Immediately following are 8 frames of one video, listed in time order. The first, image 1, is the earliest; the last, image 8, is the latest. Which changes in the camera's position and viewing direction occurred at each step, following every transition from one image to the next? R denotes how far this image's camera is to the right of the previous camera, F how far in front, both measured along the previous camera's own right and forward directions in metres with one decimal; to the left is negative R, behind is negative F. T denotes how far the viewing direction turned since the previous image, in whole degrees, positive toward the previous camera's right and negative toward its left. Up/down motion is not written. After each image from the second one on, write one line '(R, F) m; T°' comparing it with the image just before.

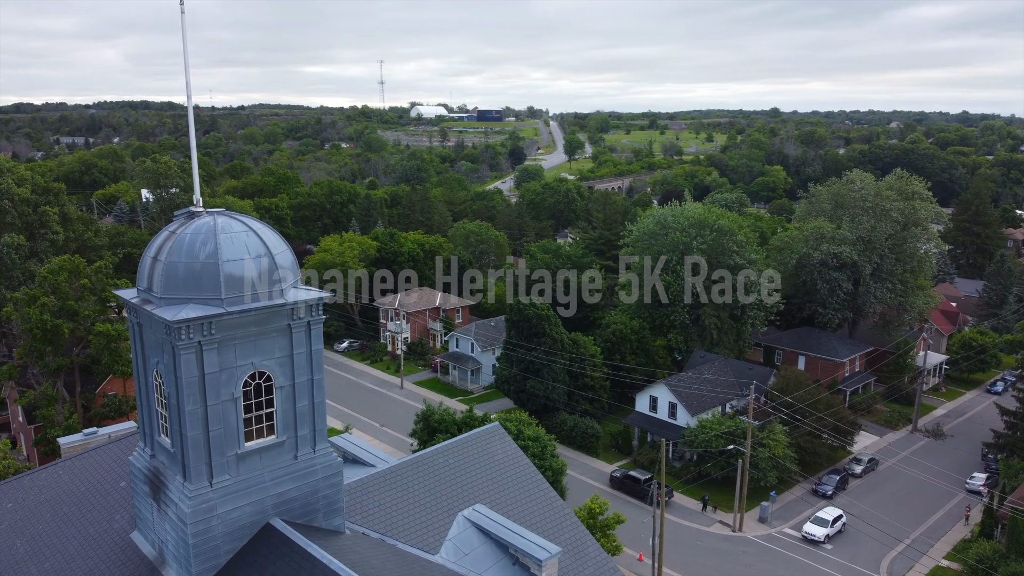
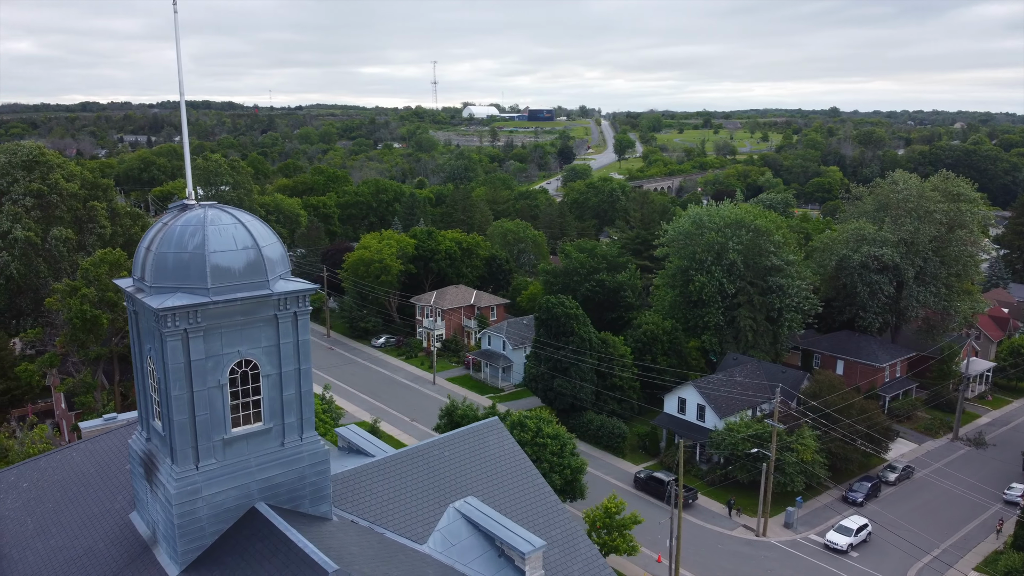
(+1.0, -0.1) m; -4°
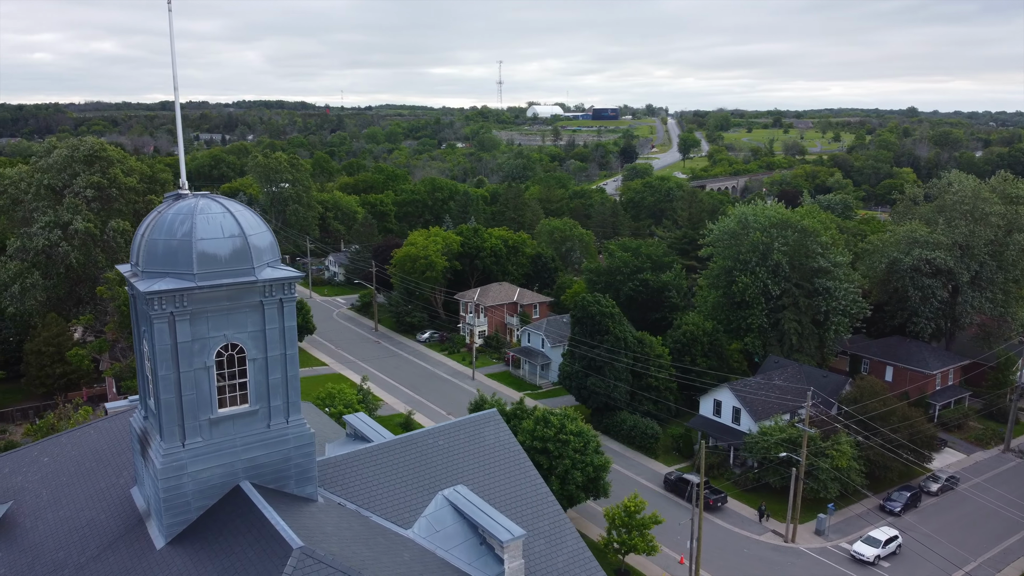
(+1.3, -0.1) m; -5°
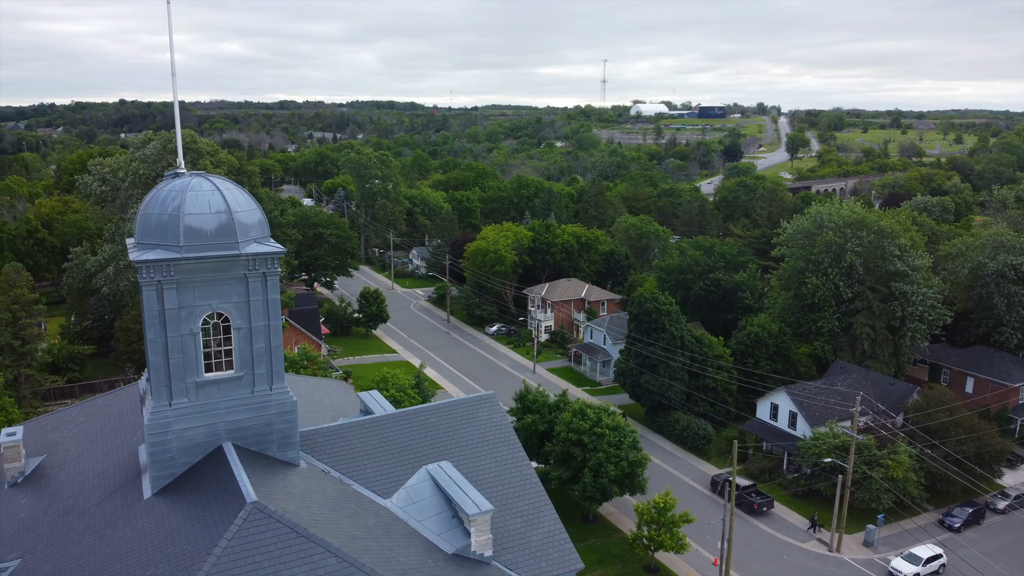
(+2.1, -0.2) m; -7°
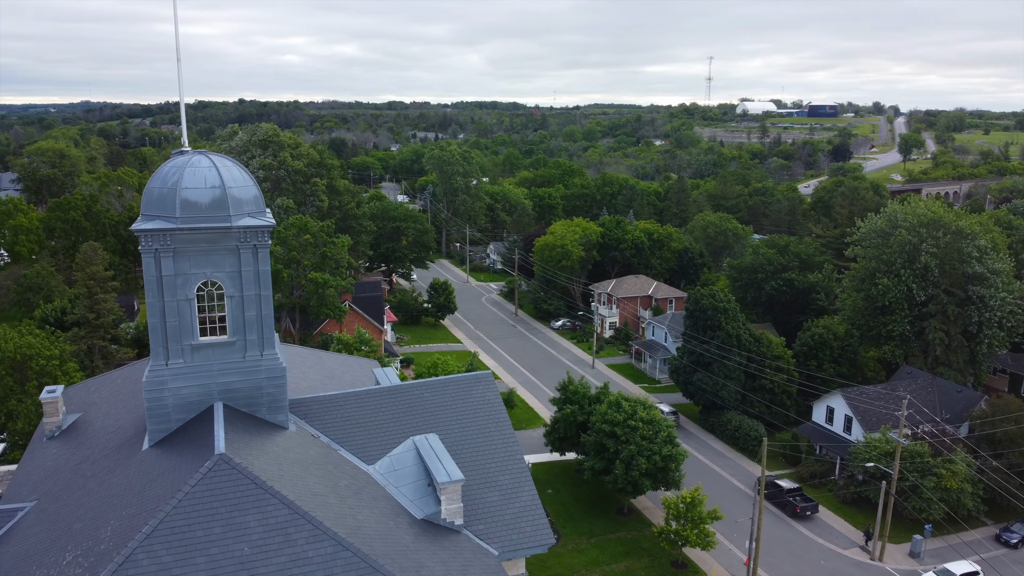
(+2.1, -0.2) m; -7°
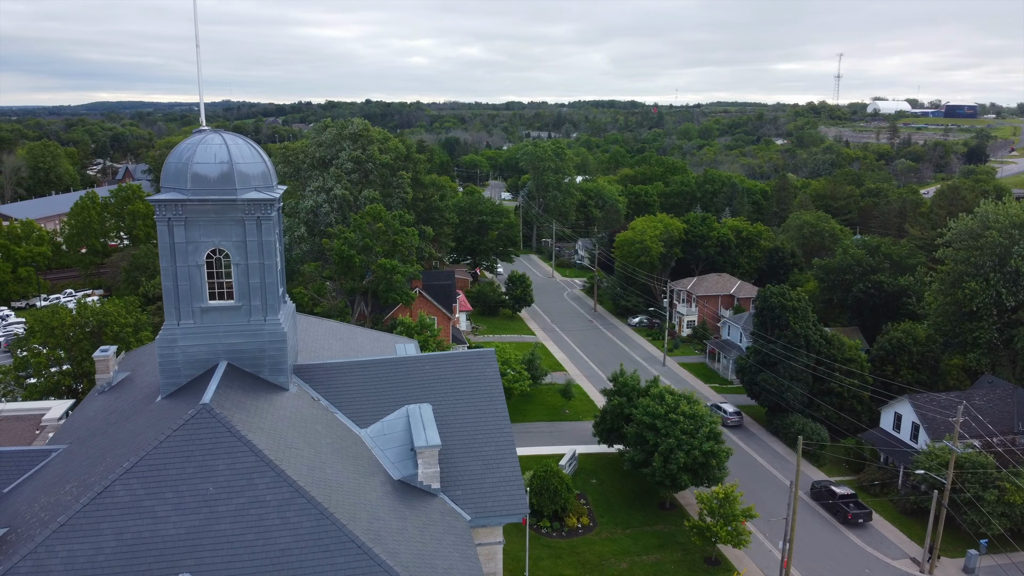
(+2.4, -0.3) m; -8°
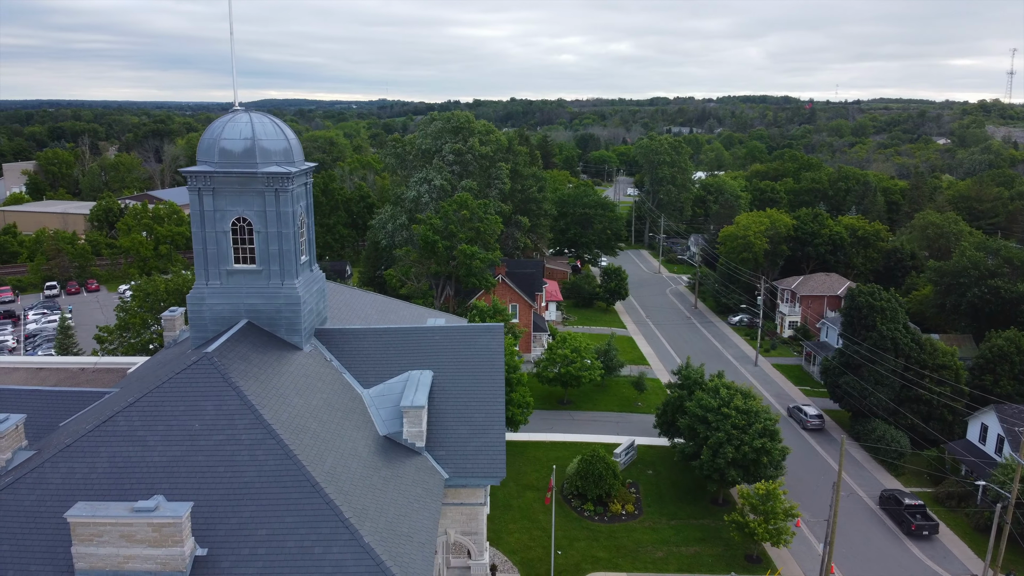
(+2.9, -0.4) m; -10°
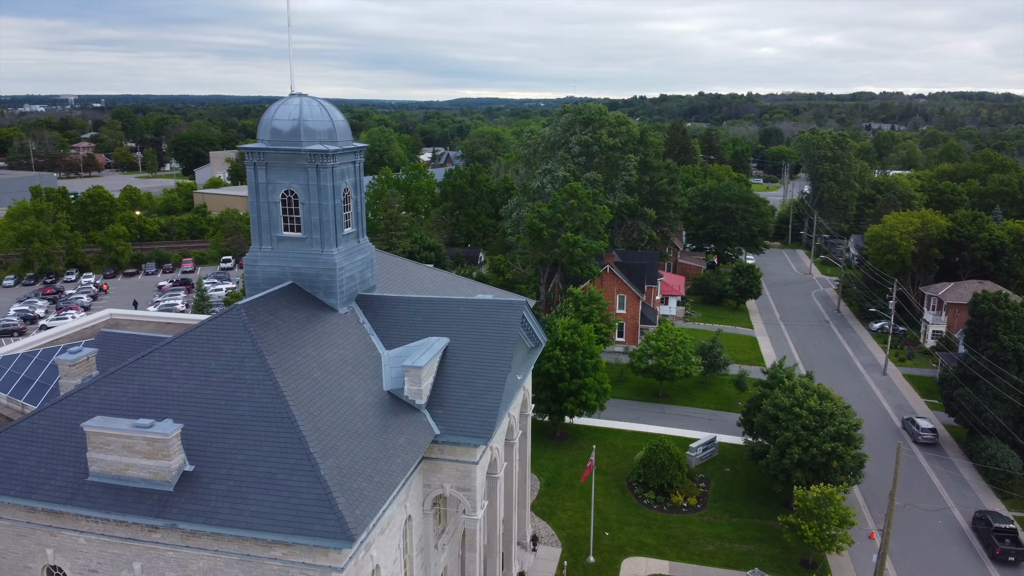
(+3.7, -0.5) m; -13°
